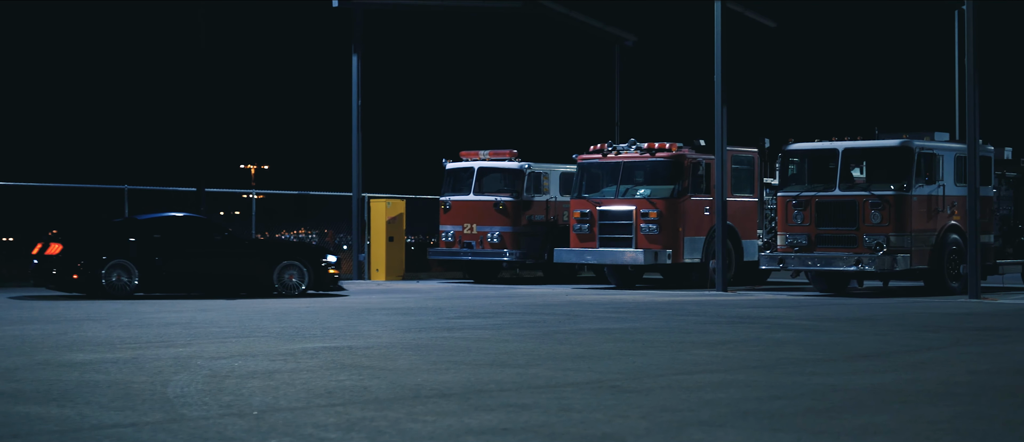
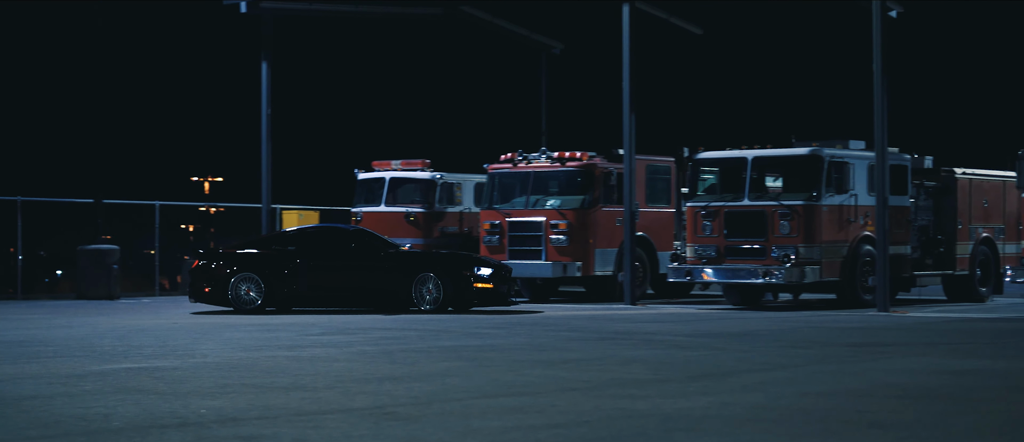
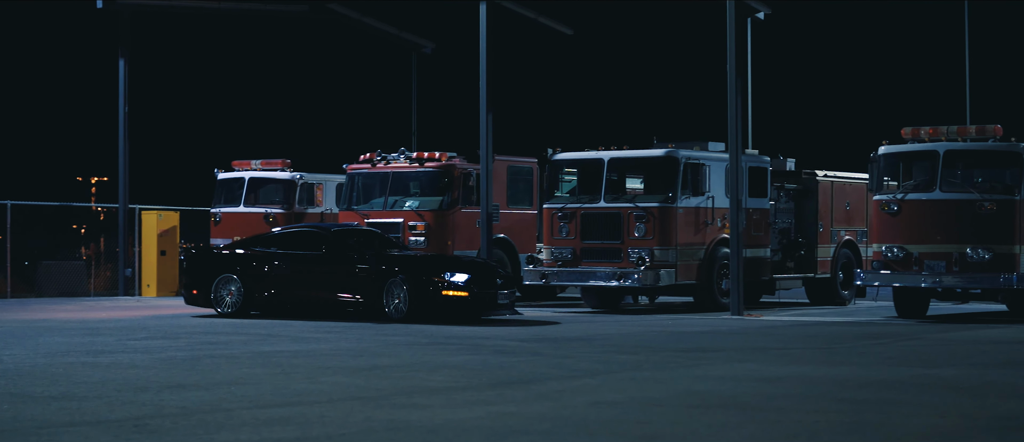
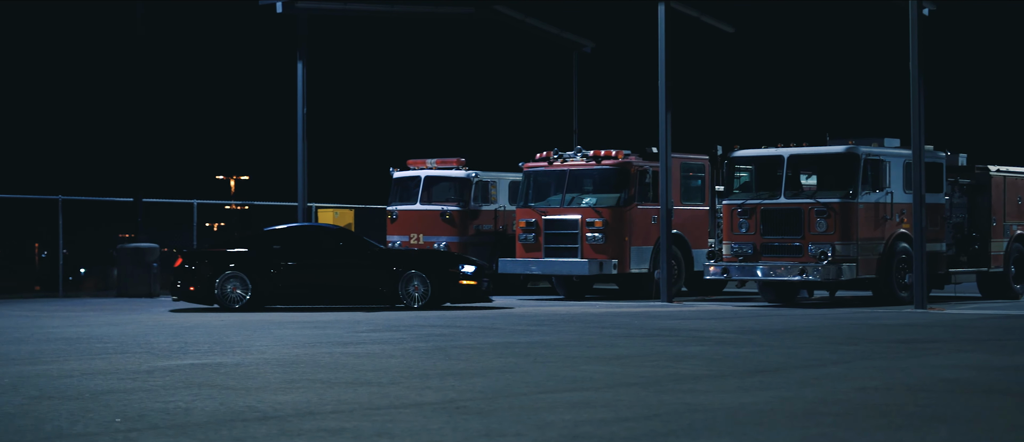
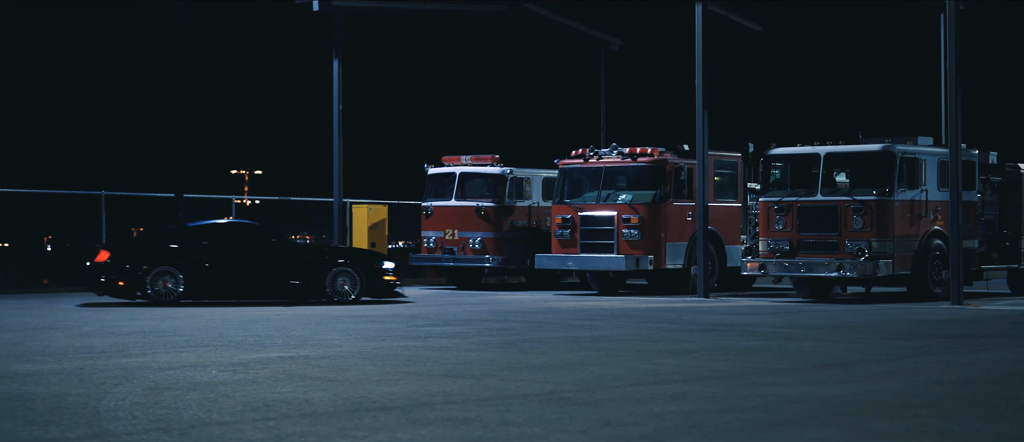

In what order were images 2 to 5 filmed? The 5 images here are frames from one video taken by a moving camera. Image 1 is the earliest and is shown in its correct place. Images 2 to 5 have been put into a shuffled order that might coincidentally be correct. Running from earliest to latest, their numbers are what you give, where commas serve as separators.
5, 4, 2, 3
